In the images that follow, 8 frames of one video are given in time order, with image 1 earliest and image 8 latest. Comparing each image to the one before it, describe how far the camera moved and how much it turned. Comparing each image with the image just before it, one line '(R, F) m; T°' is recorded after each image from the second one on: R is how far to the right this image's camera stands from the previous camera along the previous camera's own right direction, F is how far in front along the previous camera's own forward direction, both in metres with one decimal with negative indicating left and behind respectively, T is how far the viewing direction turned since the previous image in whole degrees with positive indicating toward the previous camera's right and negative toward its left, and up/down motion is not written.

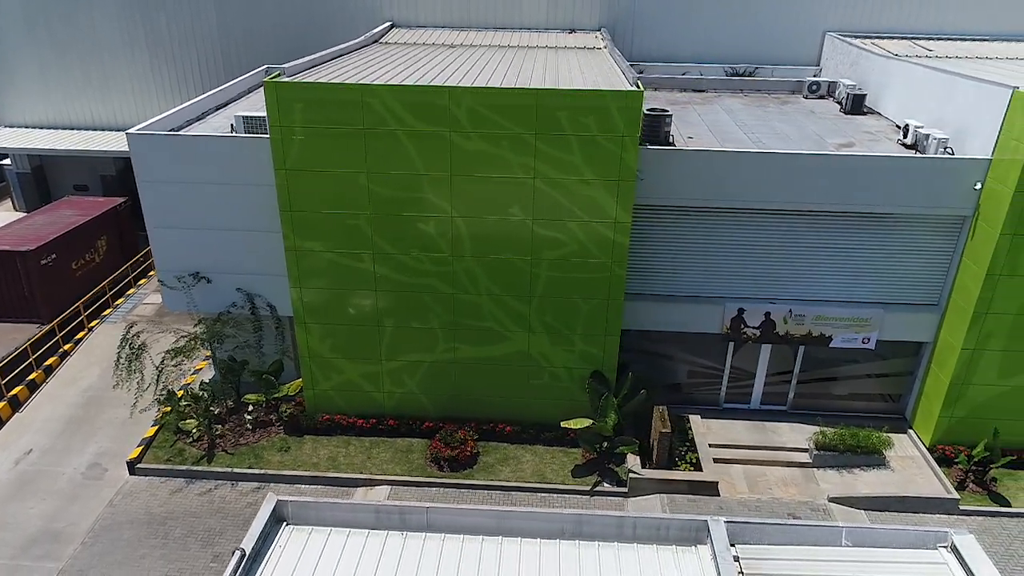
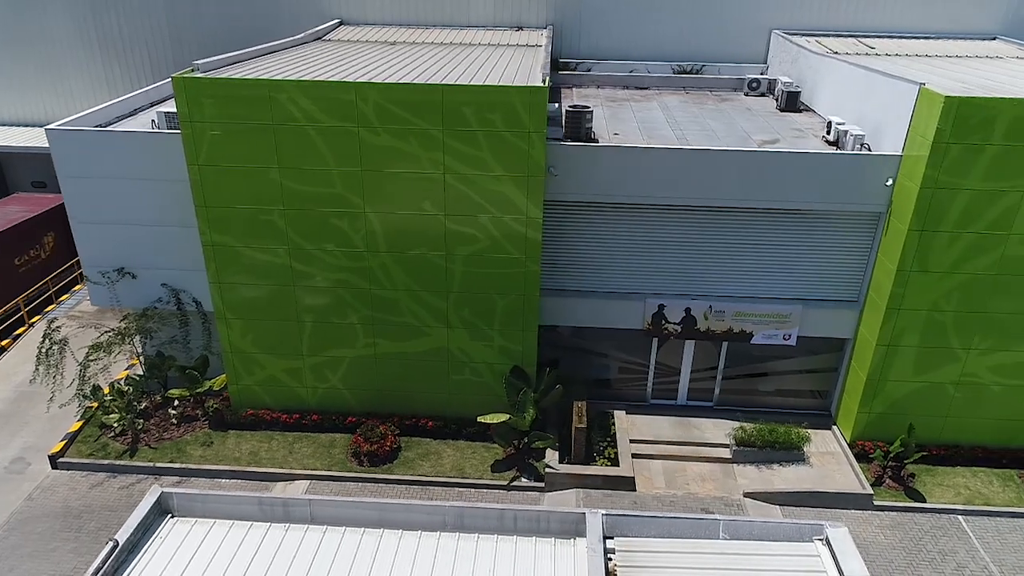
(+1.7, -0.1) m; 0°
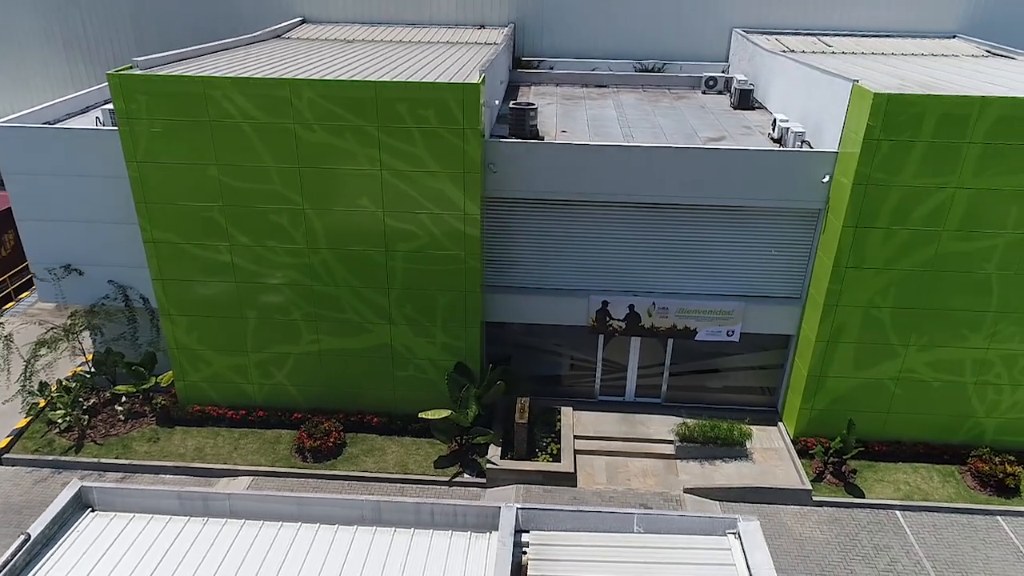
(+1.2, -0.1) m; 0°
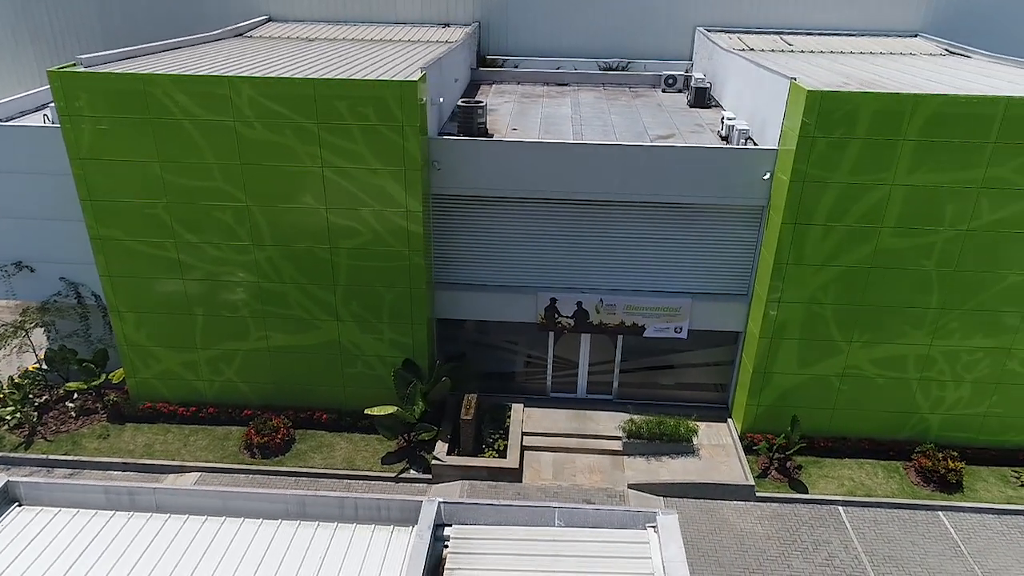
(+1.1, -0.1) m; 0°
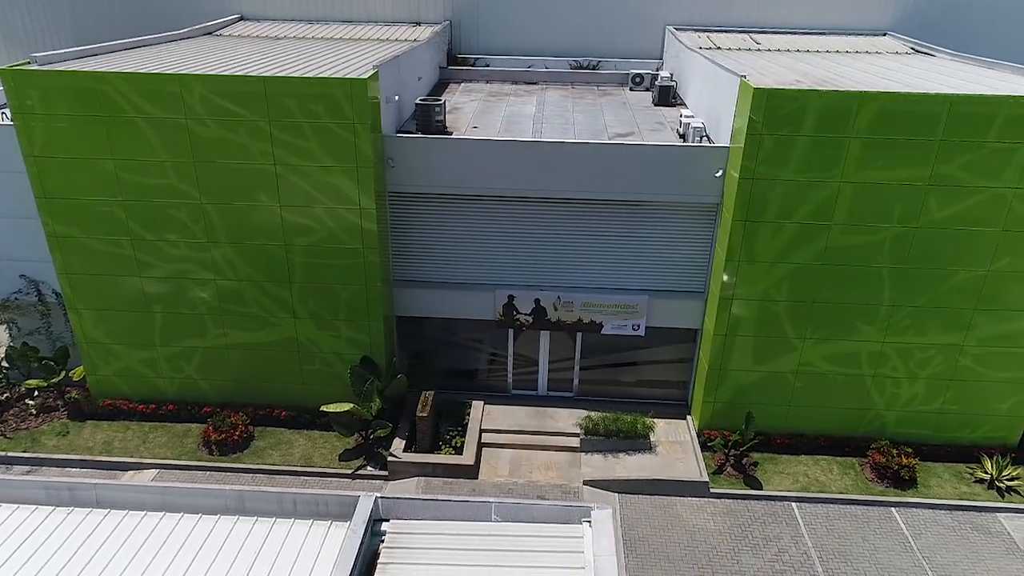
(+0.9, -0.1) m; 0°
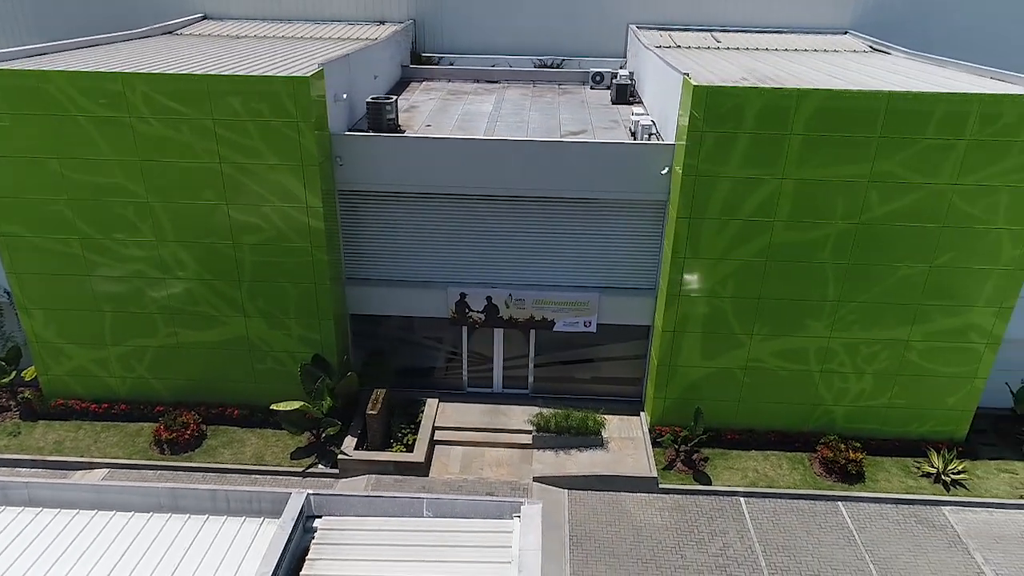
(+0.9, 0.0) m; +1°
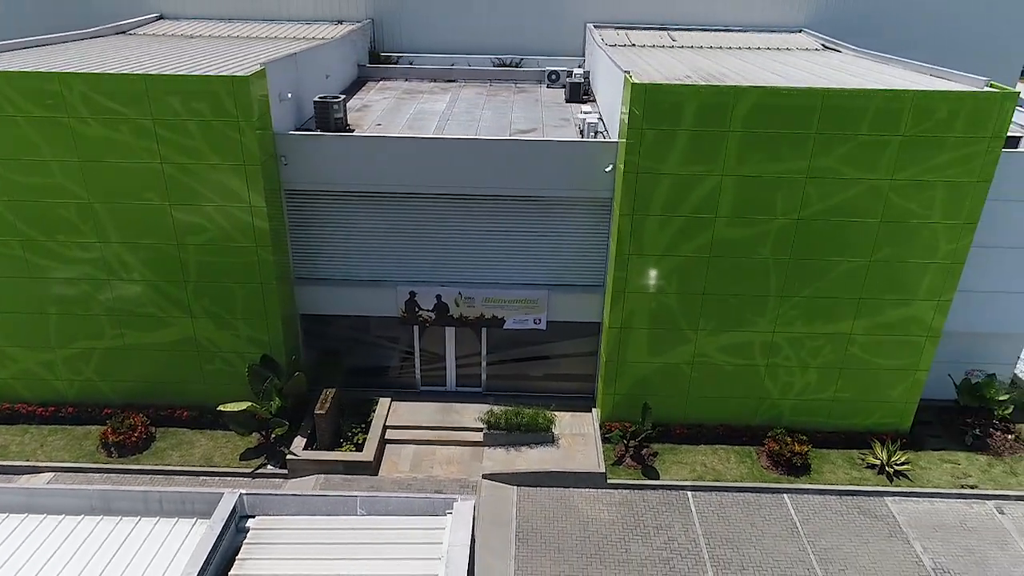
(+0.7, -0.1) m; +1°
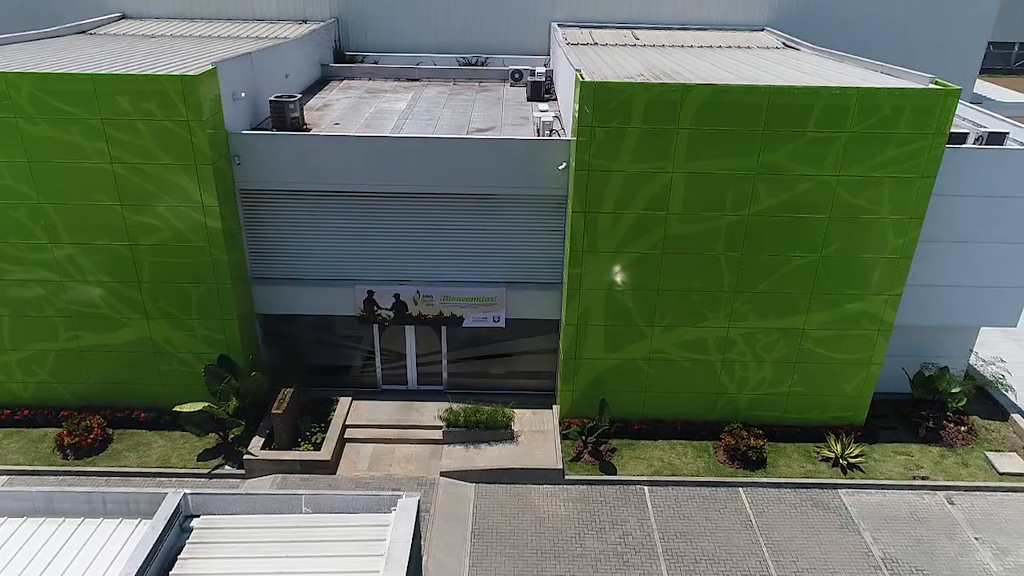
(+0.6, -0.1) m; +1°
